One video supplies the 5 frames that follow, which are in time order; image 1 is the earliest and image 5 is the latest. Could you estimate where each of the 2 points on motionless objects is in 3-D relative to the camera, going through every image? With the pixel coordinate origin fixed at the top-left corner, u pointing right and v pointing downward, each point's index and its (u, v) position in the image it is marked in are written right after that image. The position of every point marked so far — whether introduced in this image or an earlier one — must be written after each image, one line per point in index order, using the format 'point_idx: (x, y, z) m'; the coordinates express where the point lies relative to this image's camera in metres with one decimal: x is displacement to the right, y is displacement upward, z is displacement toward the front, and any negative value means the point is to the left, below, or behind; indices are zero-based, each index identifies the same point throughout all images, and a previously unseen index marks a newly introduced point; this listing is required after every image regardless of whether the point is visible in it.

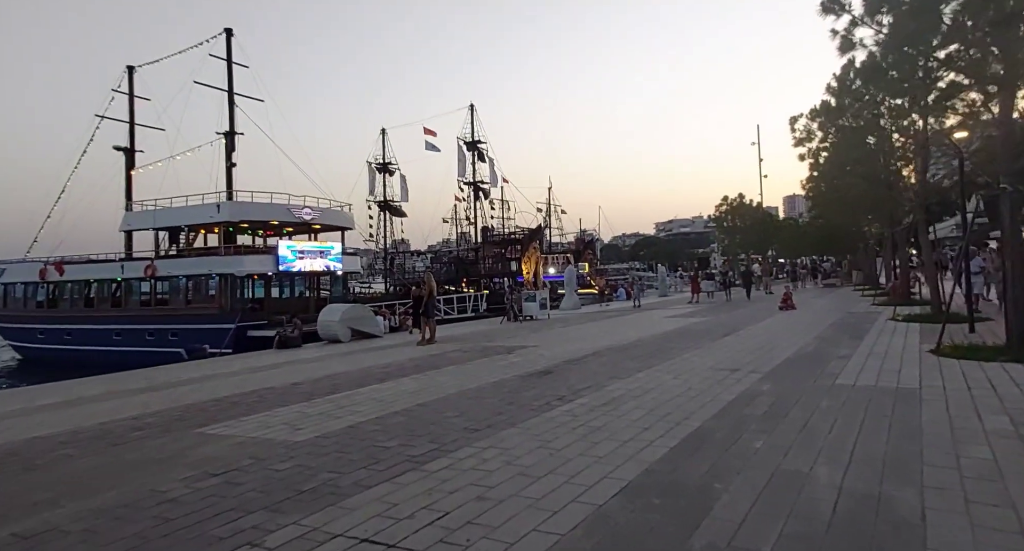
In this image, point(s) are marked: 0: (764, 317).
0: (+7.9, -1.3, +19.0) m
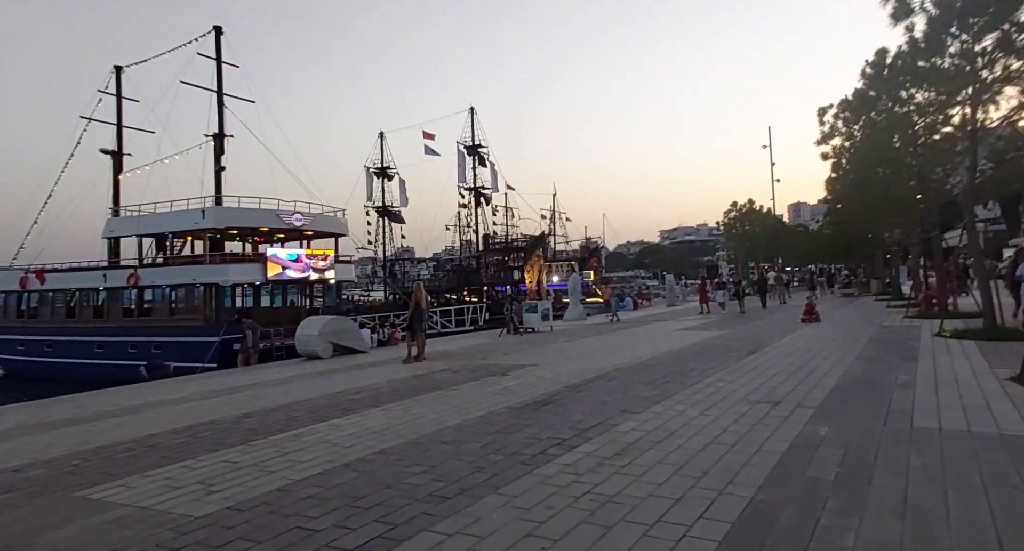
0: (+7.9, -1.6, +17.3) m
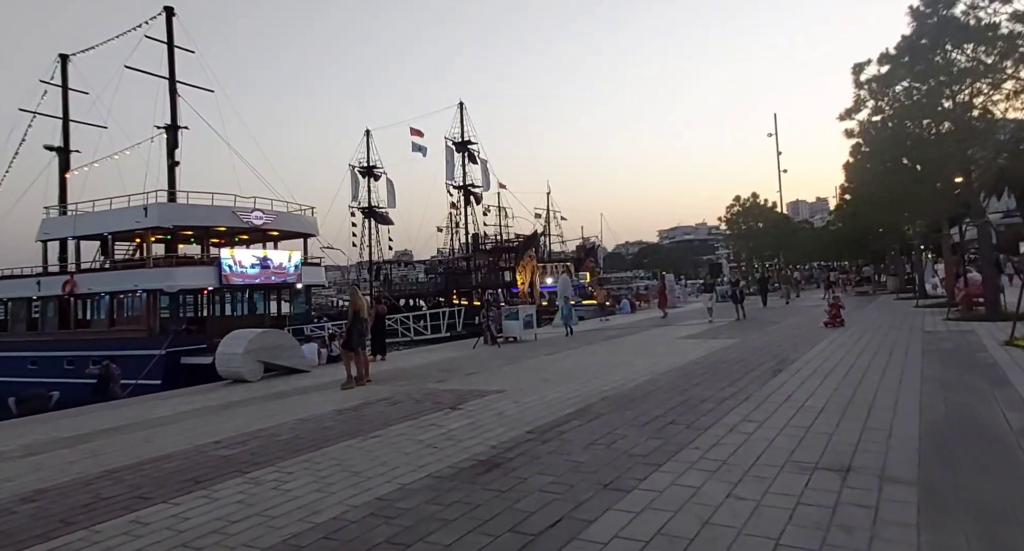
0: (+7.2, -1.5, +14.5) m
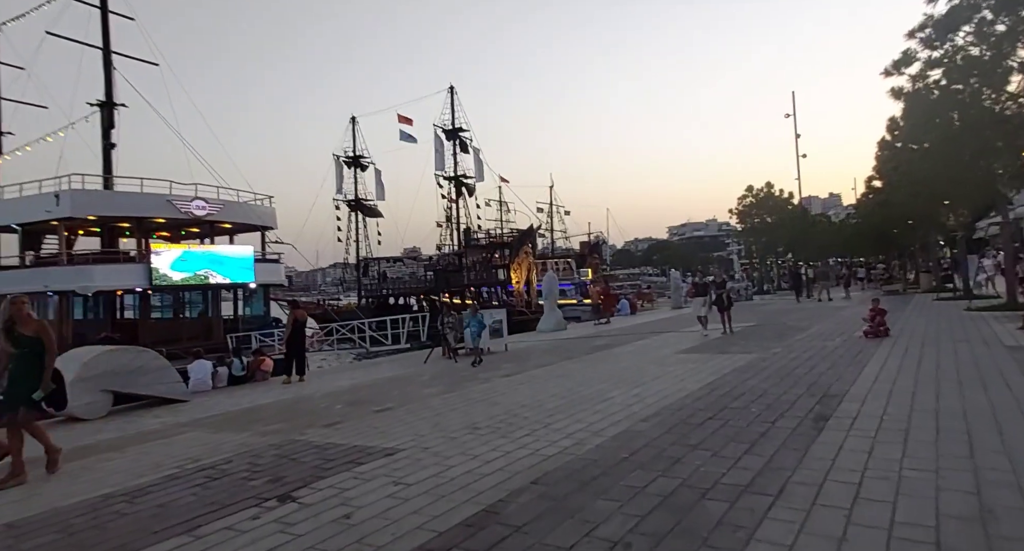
0: (+6.3, -1.5, +11.0) m
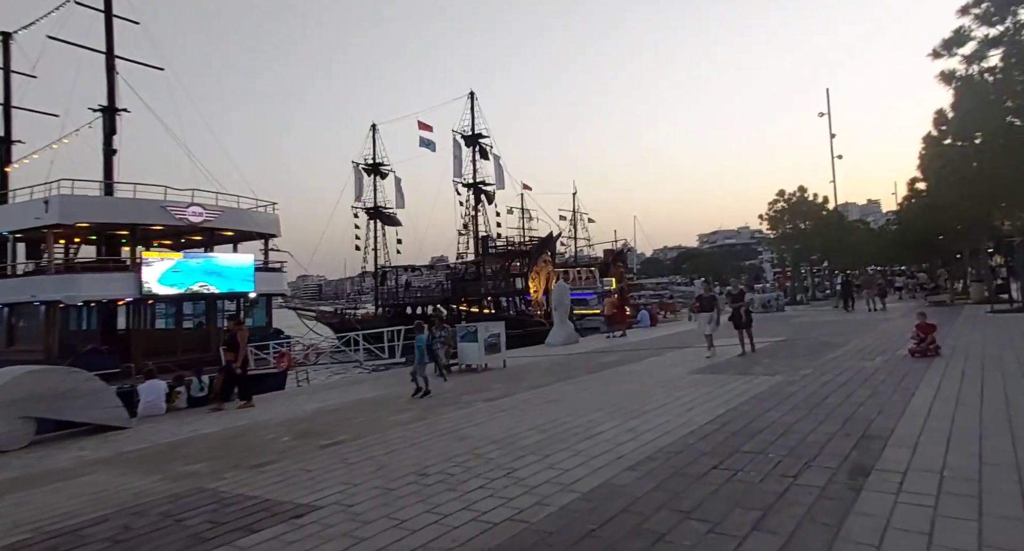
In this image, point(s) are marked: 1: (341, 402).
0: (+6.0, -1.6, +9.3) m
1: (-3.1, -2.2, +10.9) m
